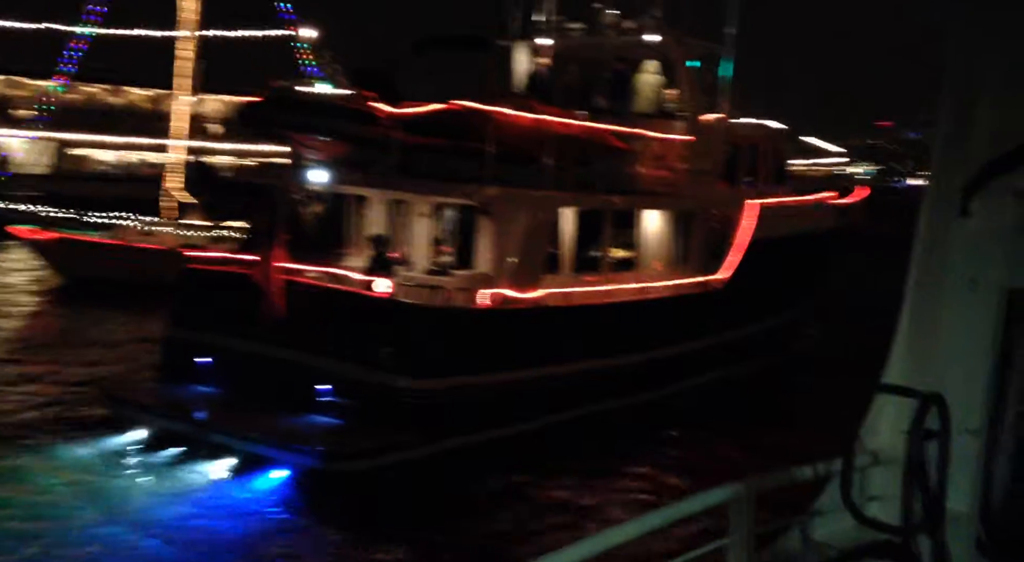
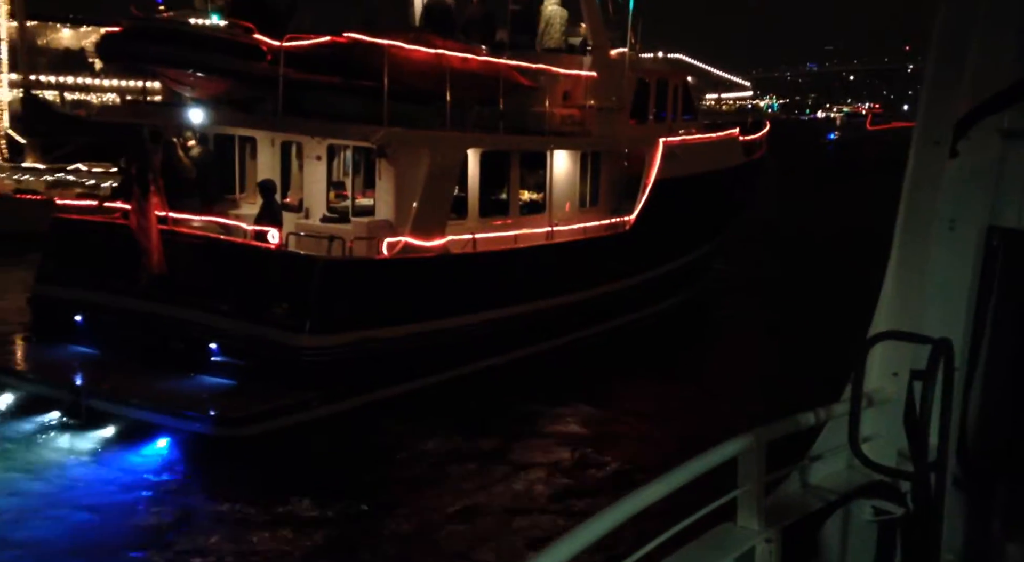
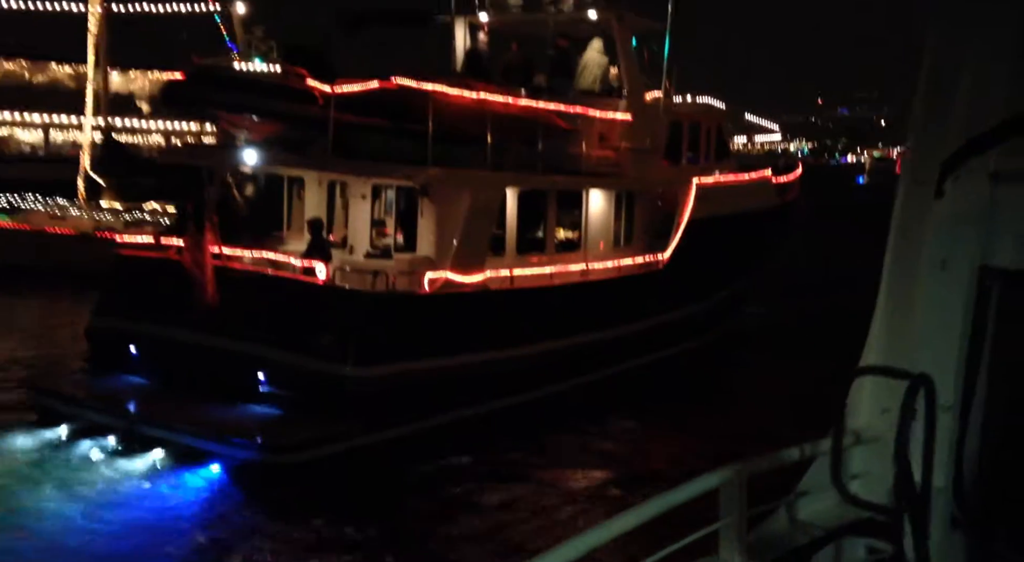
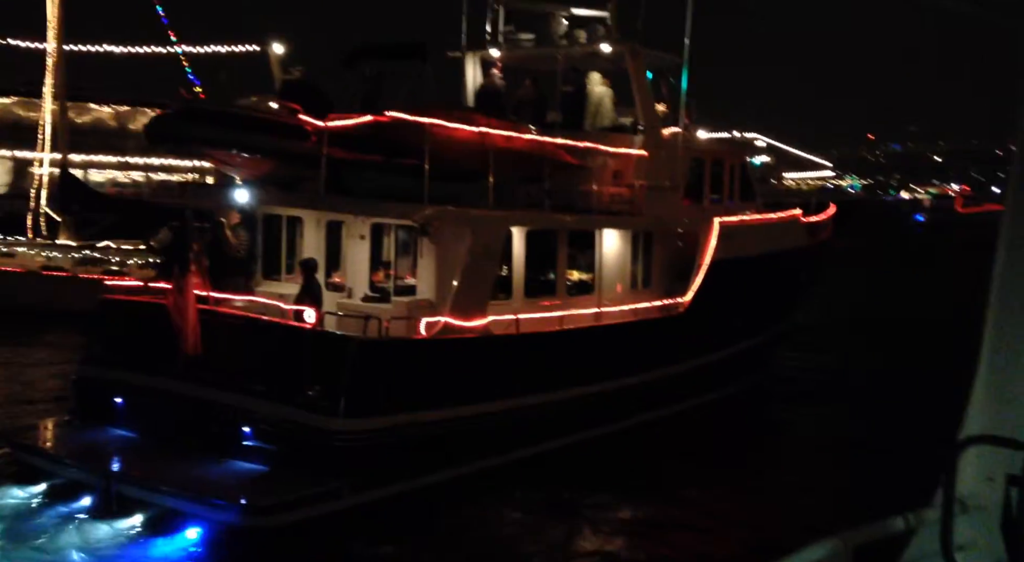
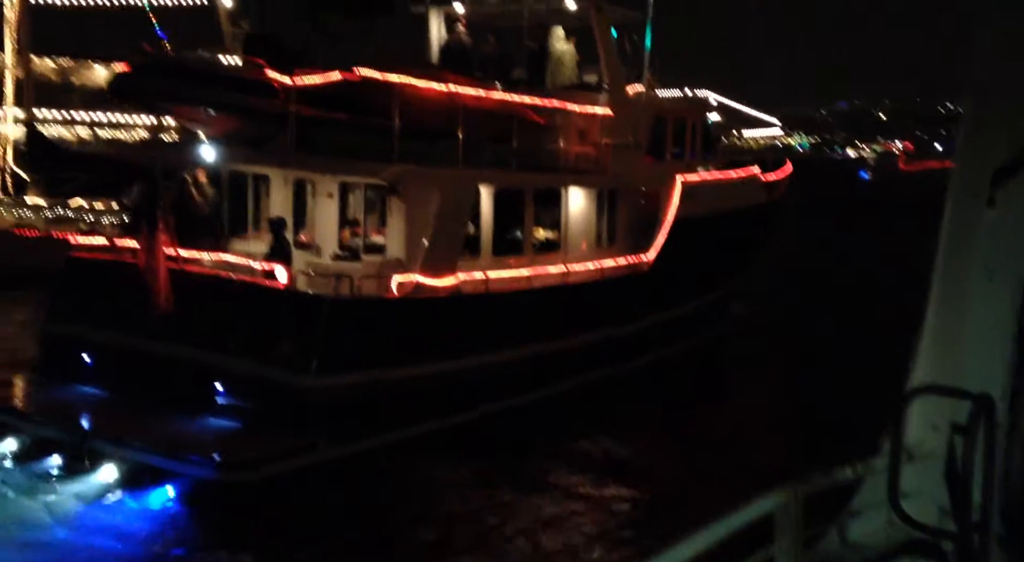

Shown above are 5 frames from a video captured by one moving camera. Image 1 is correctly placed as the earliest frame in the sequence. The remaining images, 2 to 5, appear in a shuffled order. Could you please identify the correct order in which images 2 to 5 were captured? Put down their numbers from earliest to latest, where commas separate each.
3, 2, 5, 4
